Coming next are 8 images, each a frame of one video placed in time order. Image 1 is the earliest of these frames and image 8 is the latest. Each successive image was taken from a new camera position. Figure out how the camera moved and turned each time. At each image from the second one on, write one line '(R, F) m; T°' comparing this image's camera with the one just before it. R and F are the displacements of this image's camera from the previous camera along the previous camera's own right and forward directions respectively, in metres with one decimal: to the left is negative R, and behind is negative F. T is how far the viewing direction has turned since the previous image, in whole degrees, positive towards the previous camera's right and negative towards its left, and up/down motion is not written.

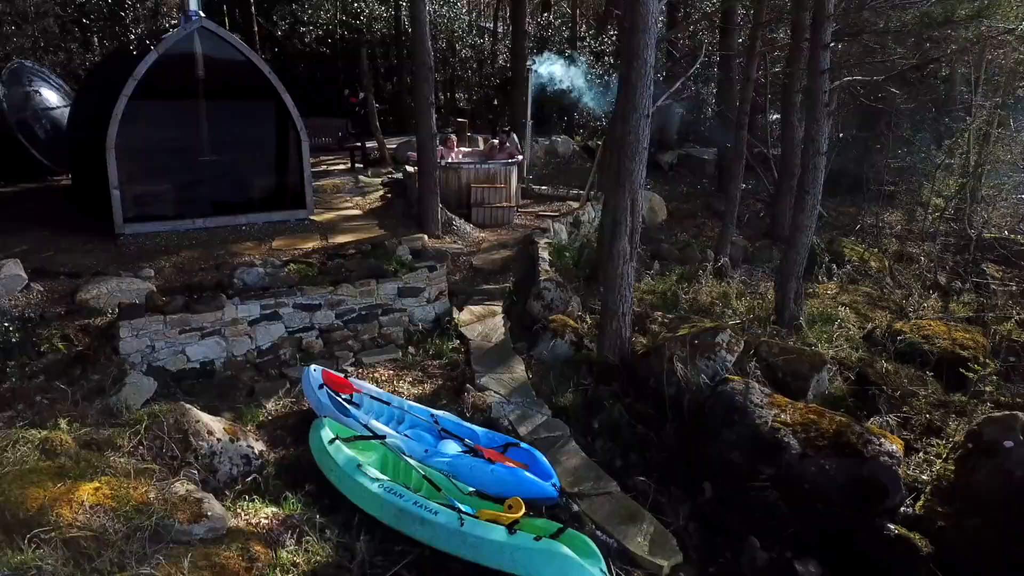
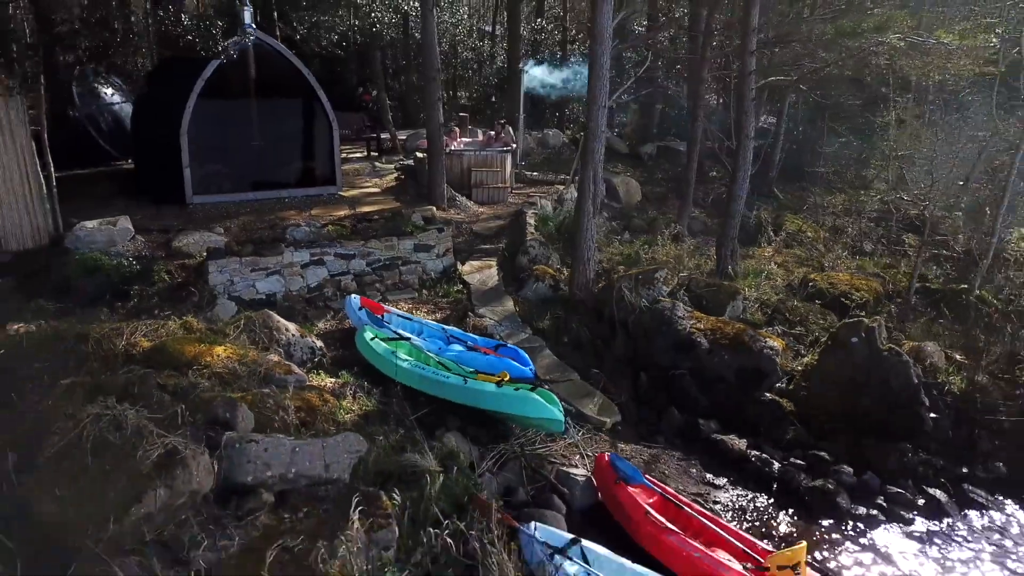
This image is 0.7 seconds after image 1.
(+0.1, -2.5) m; 0°
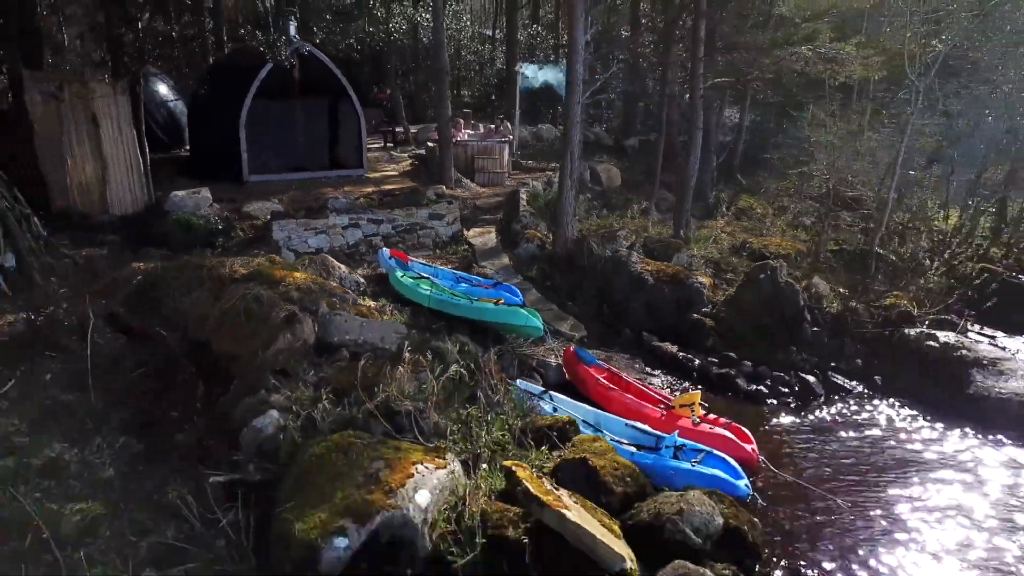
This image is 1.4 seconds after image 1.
(+0.1, -2.9) m; 0°
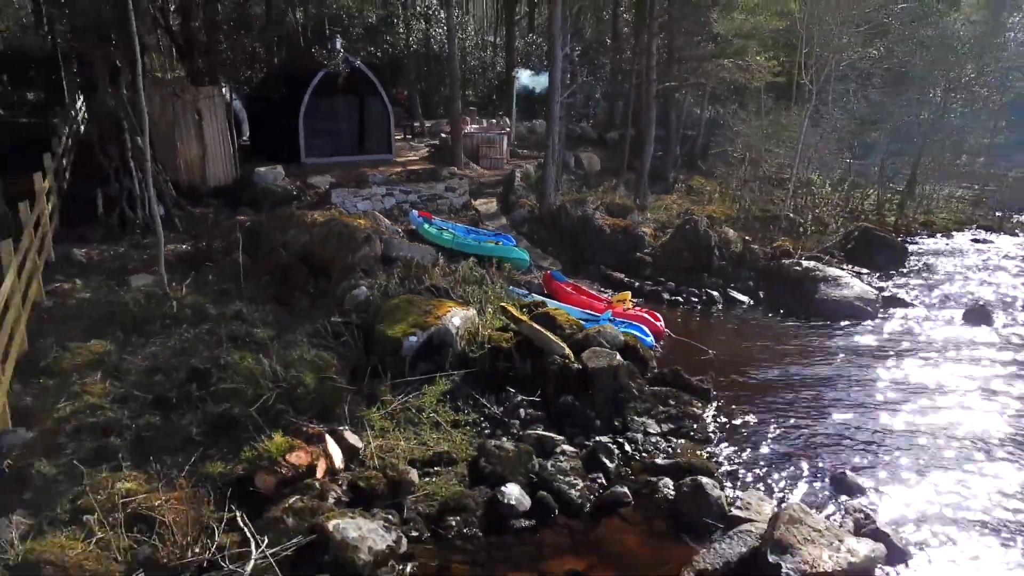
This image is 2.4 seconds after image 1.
(+0.1, -4.5) m; 0°
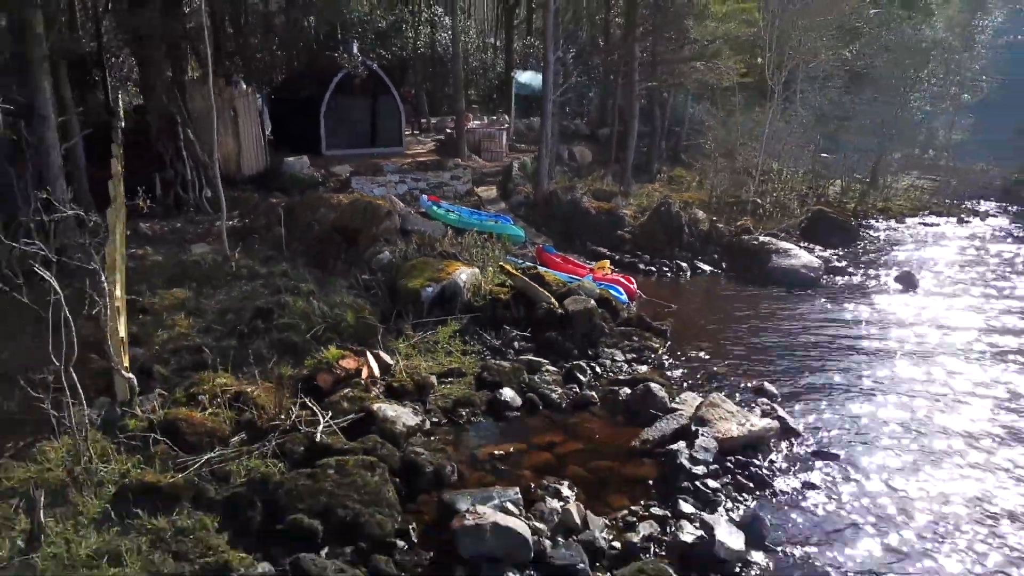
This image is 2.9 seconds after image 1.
(+0.1, -2.4) m; 0°
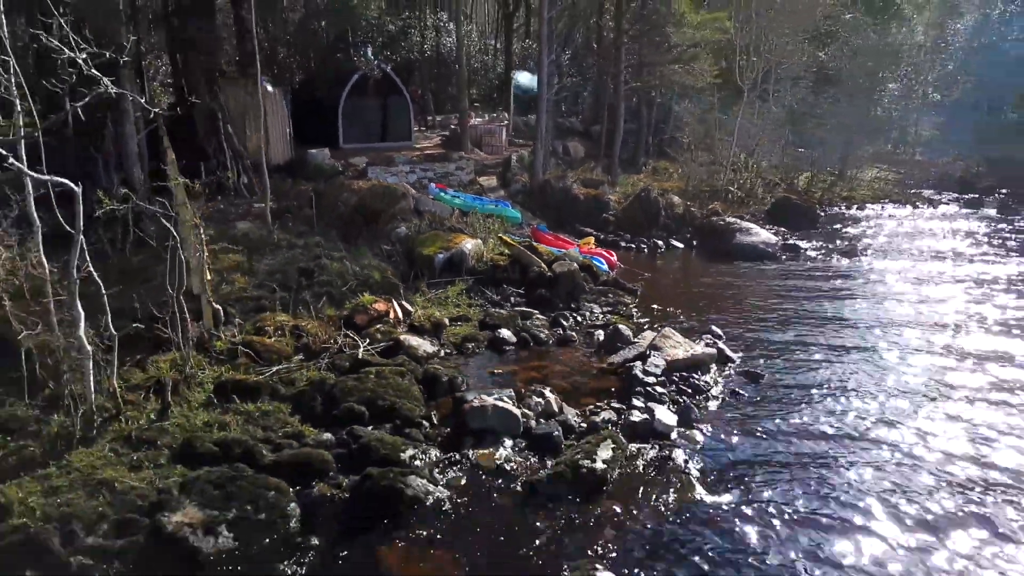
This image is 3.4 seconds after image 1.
(+0.1, -2.5) m; 0°
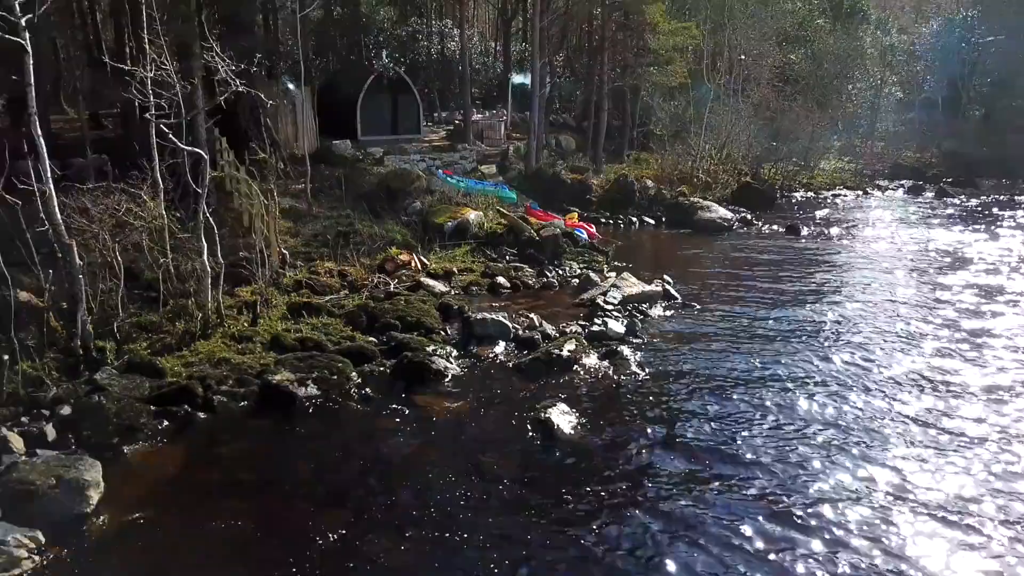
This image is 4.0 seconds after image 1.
(+0.1, -3.5) m; 0°
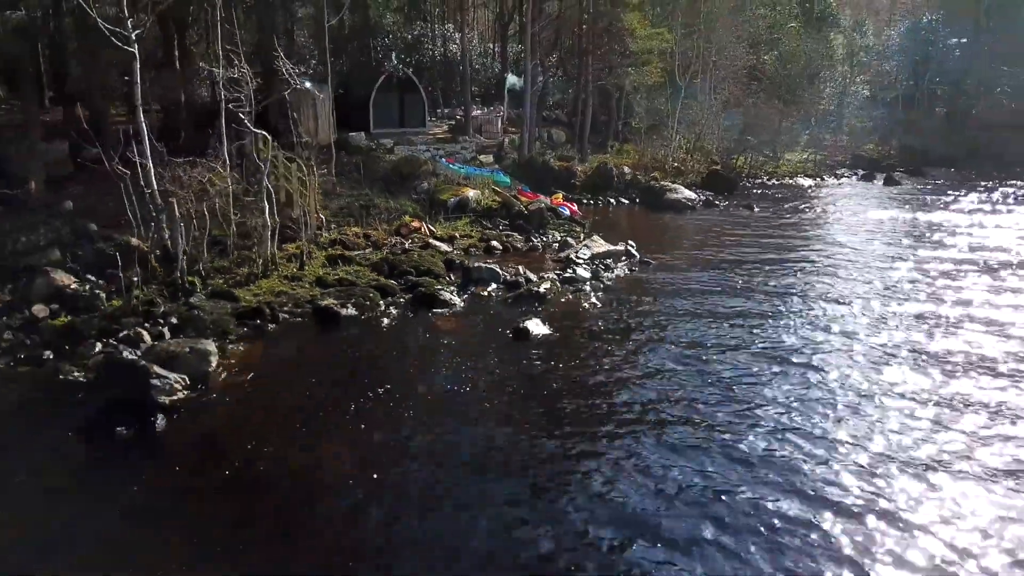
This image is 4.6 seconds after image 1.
(+0.2, -3.6) m; 0°
